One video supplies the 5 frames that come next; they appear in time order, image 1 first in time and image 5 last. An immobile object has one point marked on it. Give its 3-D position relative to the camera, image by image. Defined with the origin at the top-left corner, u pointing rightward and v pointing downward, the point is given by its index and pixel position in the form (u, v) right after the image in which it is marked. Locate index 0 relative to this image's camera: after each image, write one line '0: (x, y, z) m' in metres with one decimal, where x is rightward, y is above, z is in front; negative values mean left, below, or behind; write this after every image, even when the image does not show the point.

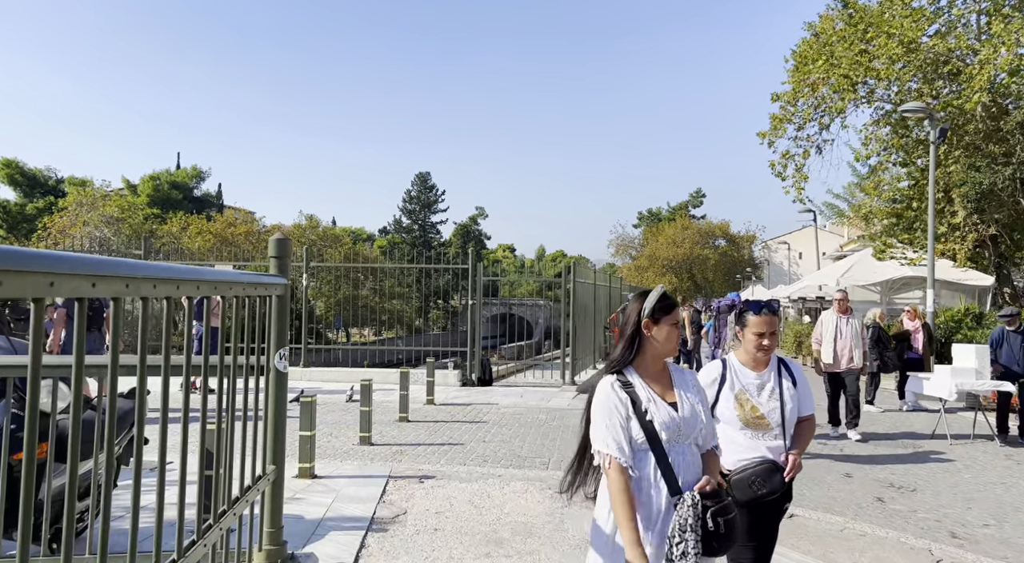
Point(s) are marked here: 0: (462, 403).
0: (-0.7, -1.7, +11.6) m
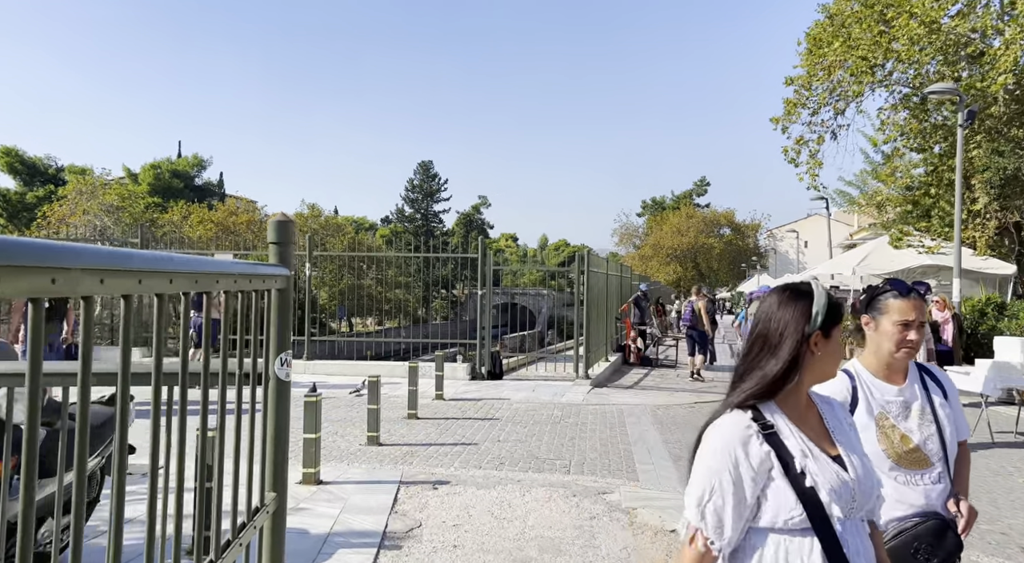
0: (-0.5, -1.5, +11.1) m
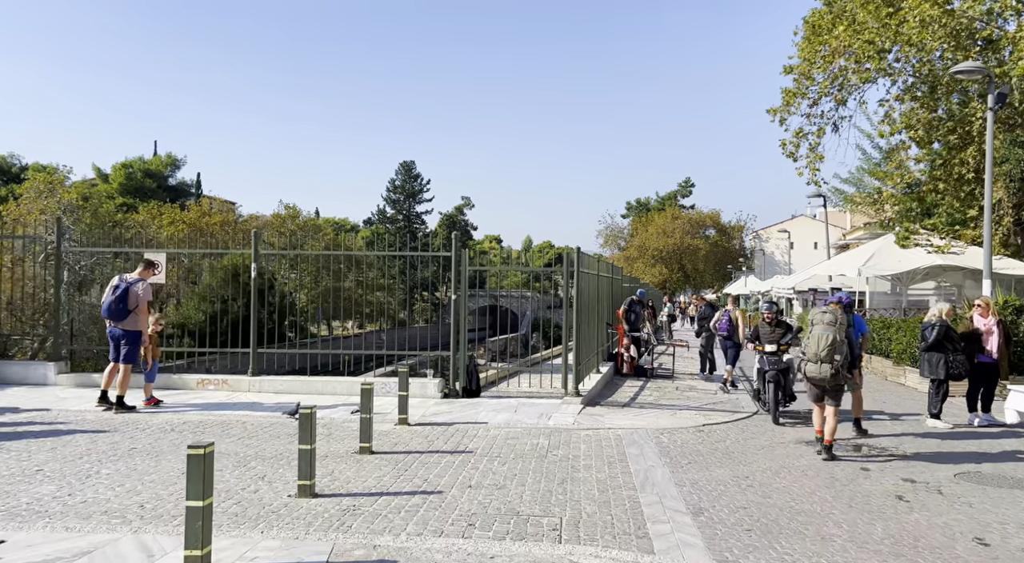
0: (-0.8, -1.5, +9.4) m
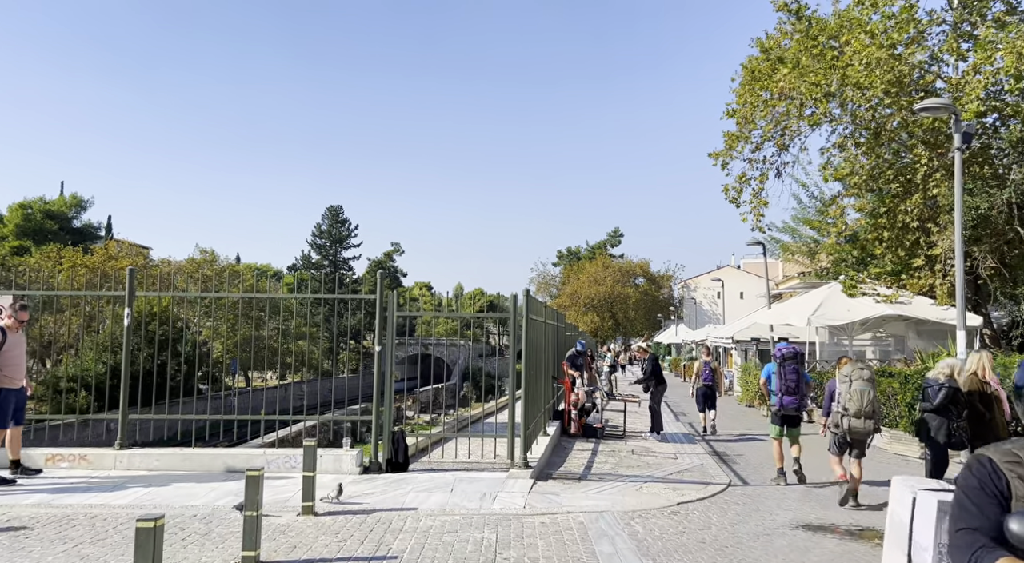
0: (-1.3, -2.0, +7.5) m
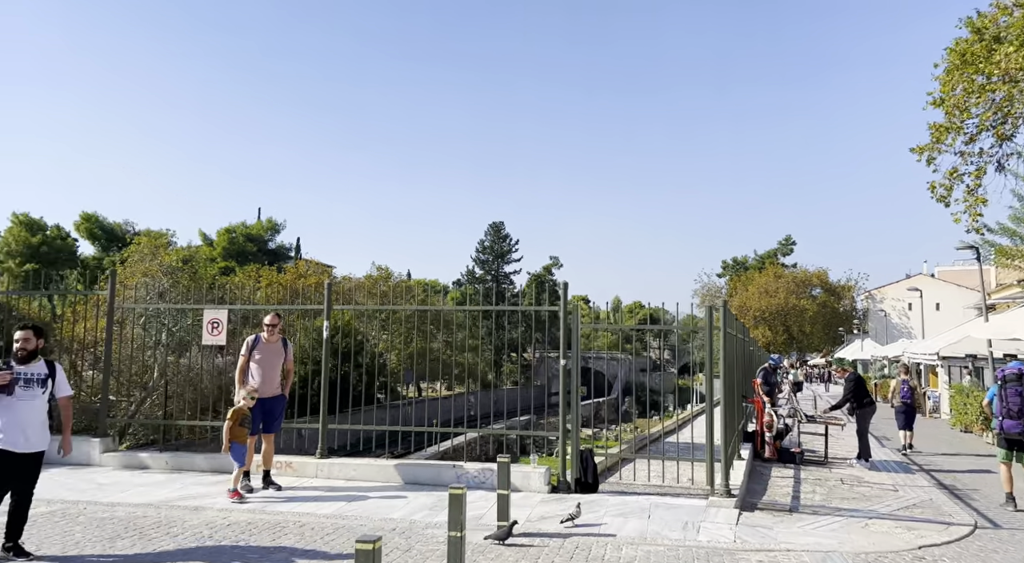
0: (+0.3, -2.0, +6.9) m
